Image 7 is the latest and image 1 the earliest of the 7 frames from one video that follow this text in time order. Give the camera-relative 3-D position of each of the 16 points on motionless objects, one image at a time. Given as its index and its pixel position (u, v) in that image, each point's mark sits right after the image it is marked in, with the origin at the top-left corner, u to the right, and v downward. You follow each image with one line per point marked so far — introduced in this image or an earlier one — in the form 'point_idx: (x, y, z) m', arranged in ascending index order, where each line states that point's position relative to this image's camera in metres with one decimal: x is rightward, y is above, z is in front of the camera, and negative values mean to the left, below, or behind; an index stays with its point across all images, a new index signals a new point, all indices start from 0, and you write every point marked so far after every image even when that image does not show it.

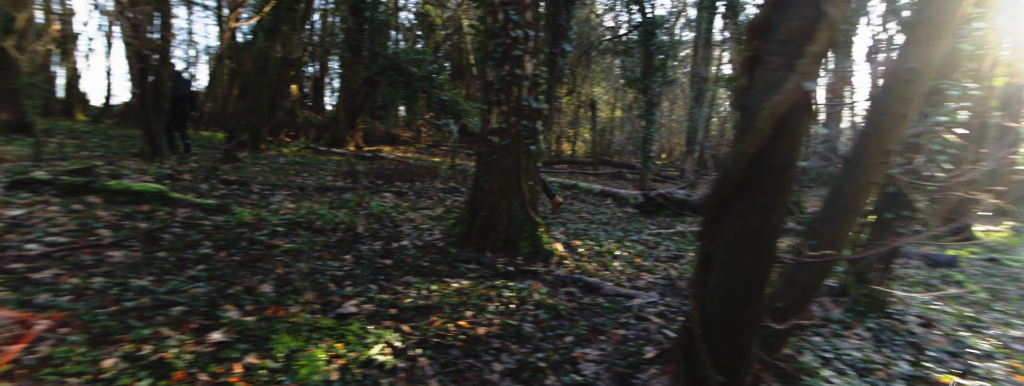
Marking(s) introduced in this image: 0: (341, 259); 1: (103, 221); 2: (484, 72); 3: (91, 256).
0: (-1.6, -0.6, +4.6) m
1: (-4.1, -0.3, +5.1) m
2: (-0.3, +1.3, +5.4) m
3: (-3.3, -0.5, +4.0) m
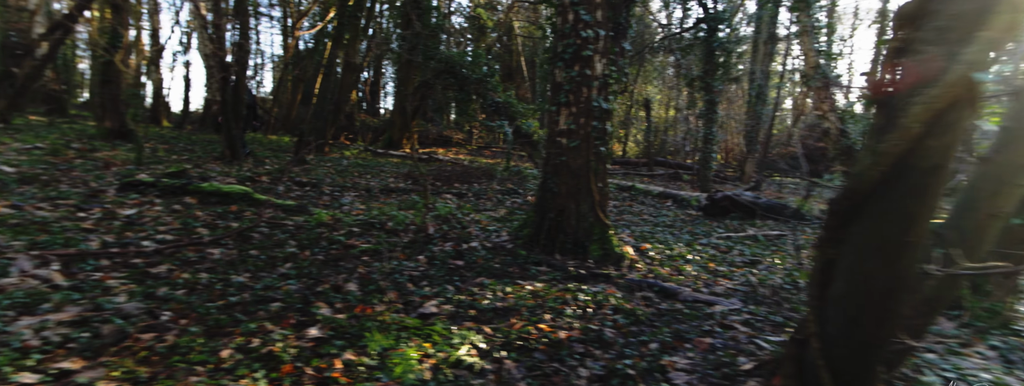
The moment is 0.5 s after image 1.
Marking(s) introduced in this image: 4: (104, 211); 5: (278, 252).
0: (-0.9, -0.6, +4.7) m
1: (-3.4, -0.3, +5.5) m
2: (+0.4, +1.3, +5.4) m
3: (-2.7, -0.5, +4.3) m
4: (-4.7, -0.2, +5.7) m
5: (-2.1, -0.5, +4.5) m
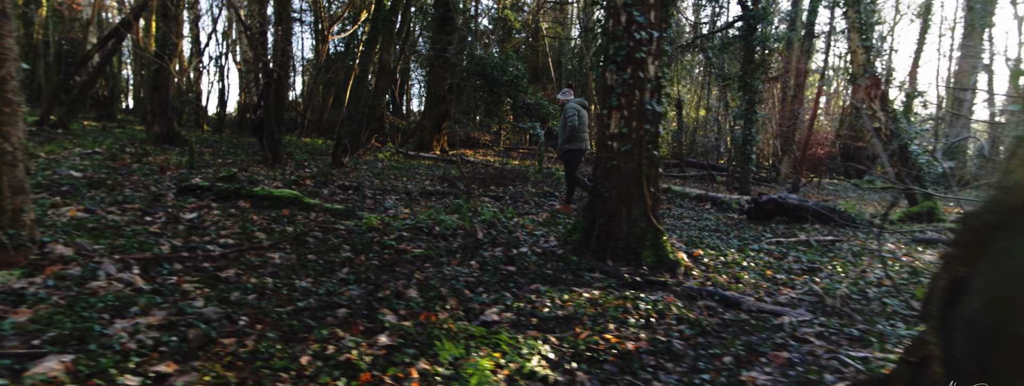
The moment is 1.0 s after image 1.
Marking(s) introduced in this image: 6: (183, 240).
0: (-0.4, -0.7, +4.7) m
1: (-2.9, -0.4, +5.6) m
2: (+1.0, +1.3, +5.3) m
3: (-2.2, -0.6, +4.4) m
4: (-4.1, -0.3, +6.0) m
5: (-1.6, -0.6, +4.6) m
6: (-3.1, -0.4, +4.7) m
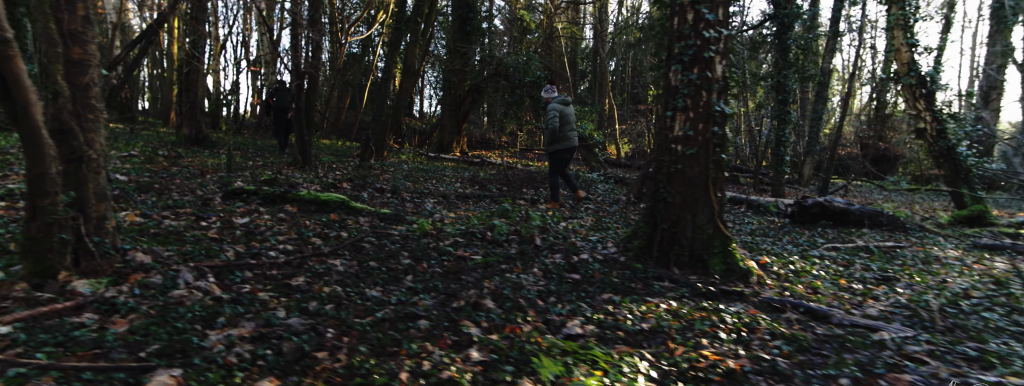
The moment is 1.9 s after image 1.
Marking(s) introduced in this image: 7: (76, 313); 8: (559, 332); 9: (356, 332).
0: (+0.2, -0.7, +4.6) m
1: (-2.2, -0.4, +5.6) m
2: (+1.6, +1.2, +5.1) m
3: (-1.7, -0.6, +4.3) m
4: (-3.5, -0.3, +6.0) m
5: (-1.0, -0.6, +4.6) m
6: (-2.5, -0.5, +4.7) m
7: (-2.2, -0.6, +2.5) m
8: (+0.3, -0.9, +3.1) m
9: (-0.9, -0.8, +2.8) m
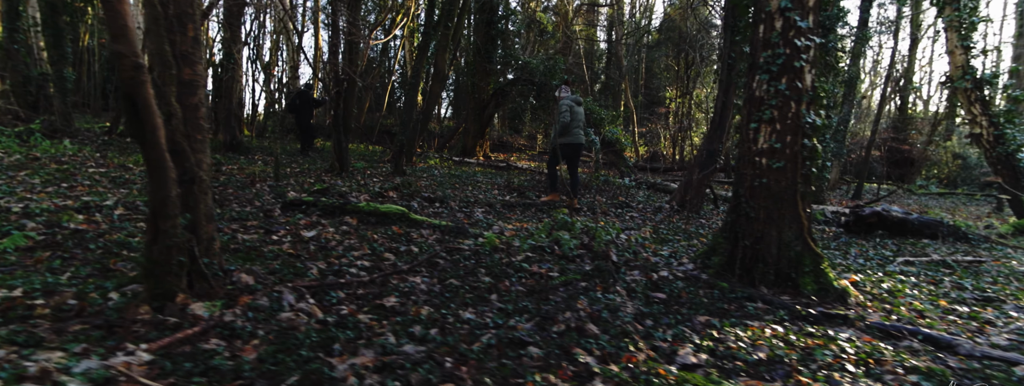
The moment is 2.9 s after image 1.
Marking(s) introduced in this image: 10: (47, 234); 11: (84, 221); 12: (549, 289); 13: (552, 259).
0: (+0.9, -0.9, +4.4) m
1: (-1.5, -0.6, +5.6) m
2: (+2.3, +1.1, +5.0) m
3: (-0.9, -0.8, +4.3) m
4: (-2.7, -0.5, +6.0) m
5: (-0.3, -0.8, +4.5) m
6: (-1.8, -0.6, +4.7) m
7: (-1.5, -0.7, +2.5) m
8: (+1.0, -1.0, +3.0) m
9: (-0.2, -0.9, +2.7) m
10: (-4.4, -0.4, +4.8) m
11: (-4.7, -0.3, +5.6) m
12: (+0.3, -0.8, +4.4) m
13: (+0.4, -0.7, +5.5) m
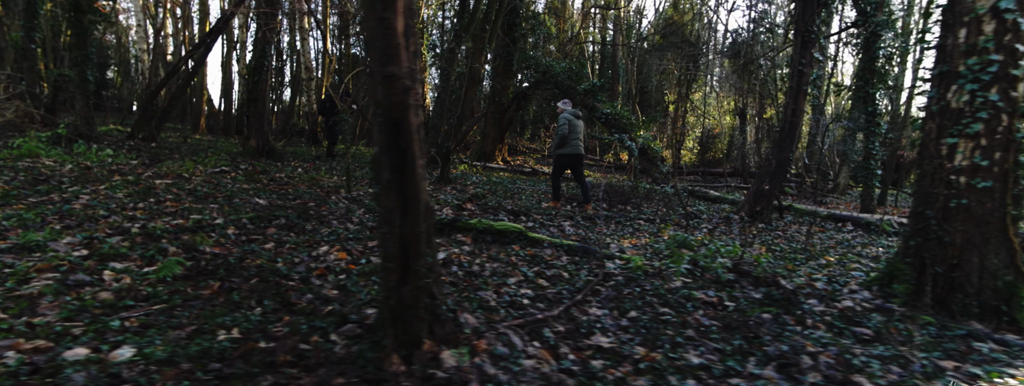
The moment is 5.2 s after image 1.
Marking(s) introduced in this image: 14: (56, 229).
0: (+2.4, -1.1, +4.0) m
1: (+0.1, -0.8, +5.3) m
2: (+3.9, +0.9, +4.5) m
3: (+0.6, -0.9, +3.9) m
4: (-1.1, -0.7, +5.7) m
5: (+1.2, -1.0, +4.1) m
6: (-0.3, -0.8, +4.4) m
7: (-0.1, -0.9, +2.2) m
8: (+2.4, -1.2, +2.6) m
9: (+1.2, -1.1, +2.3) m
10: (-2.9, -0.6, +4.6) m
11: (-3.2, -0.5, +5.4) m
12: (+1.8, -1.0, +4.0) m
13: (+2.0, -0.9, +5.1) m
14: (-5.0, -0.4, +5.5) m
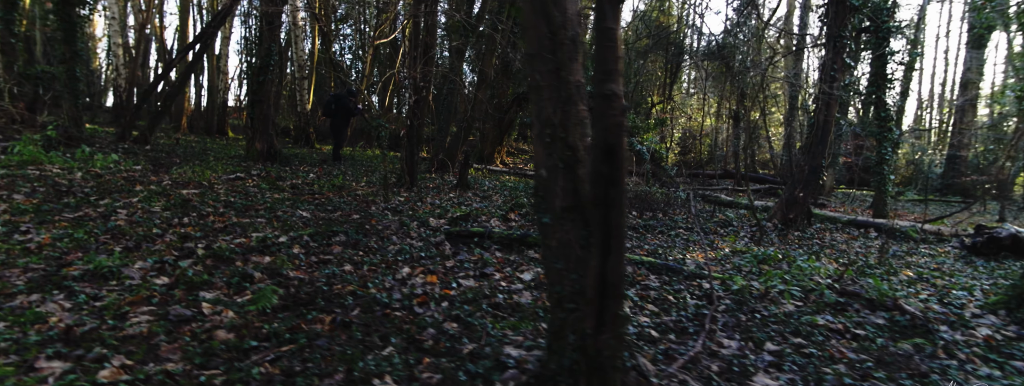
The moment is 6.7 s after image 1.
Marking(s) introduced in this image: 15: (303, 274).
0: (+3.4, -1.2, +3.7) m
1: (+1.0, -0.9, +4.9) m
2: (+4.8, +0.7, +4.2) m
3: (+1.5, -1.1, +3.6) m
4: (-0.2, -0.9, +5.4) m
5: (+2.1, -1.1, +3.8) m
6: (+0.7, -1.0, +4.0) m
7: (+0.8, -1.0, +1.8) m
8: (+3.3, -1.3, +2.2) m
9: (+2.2, -1.2, +2.0) m
10: (-2.0, -0.8, +4.3) m
11: (-2.2, -0.7, +5.0) m
12: (+2.8, -1.2, +3.7) m
13: (+2.9, -1.1, +4.7) m
14: (-4.1, -0.6, +5.2) m
15: (-1.9, -0.7, +4.6) m
